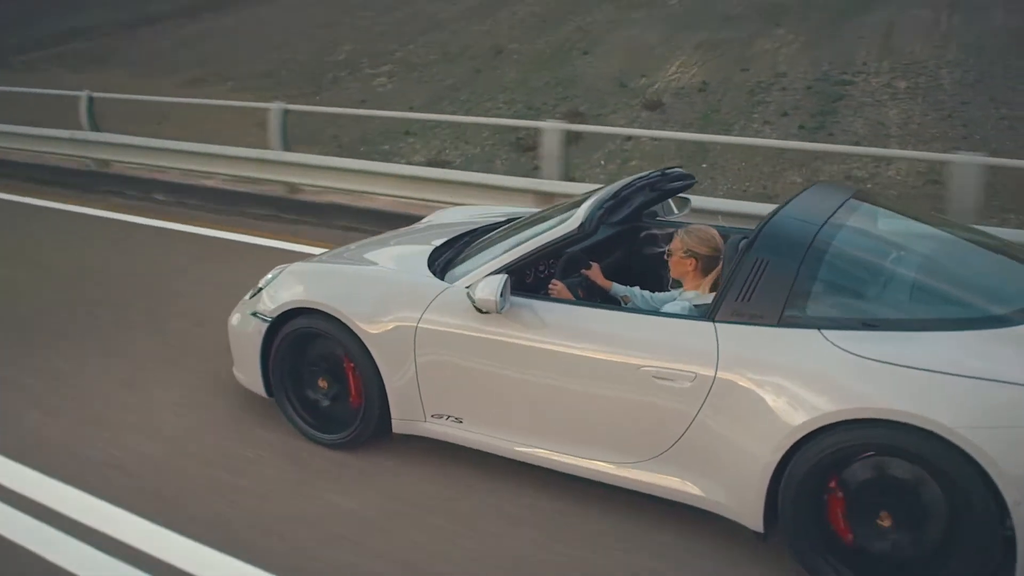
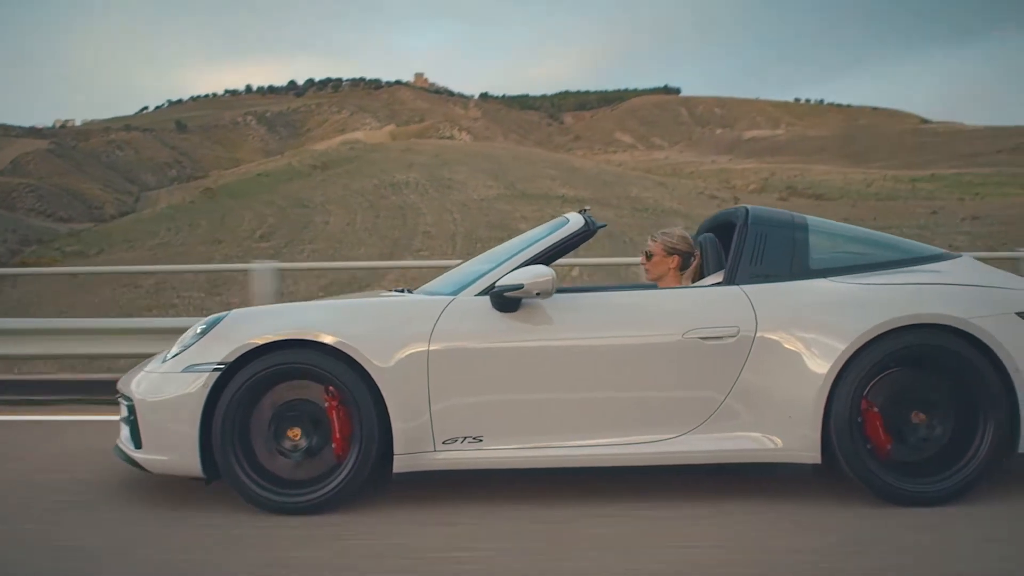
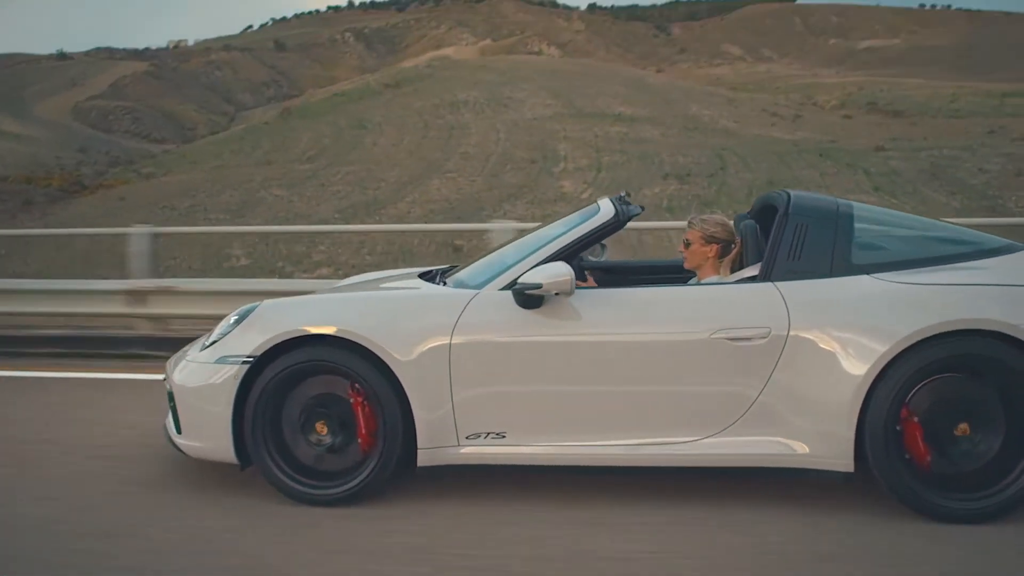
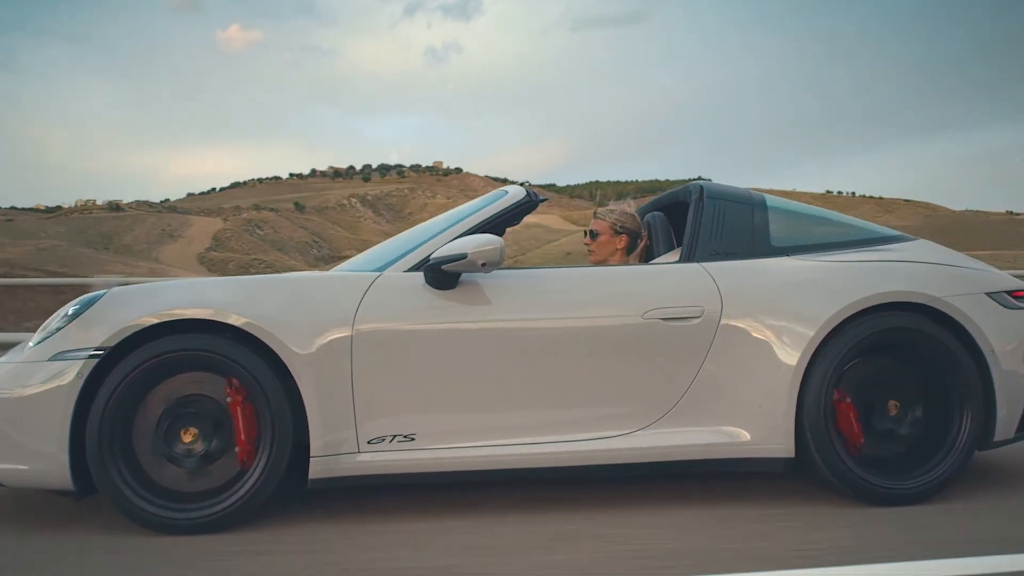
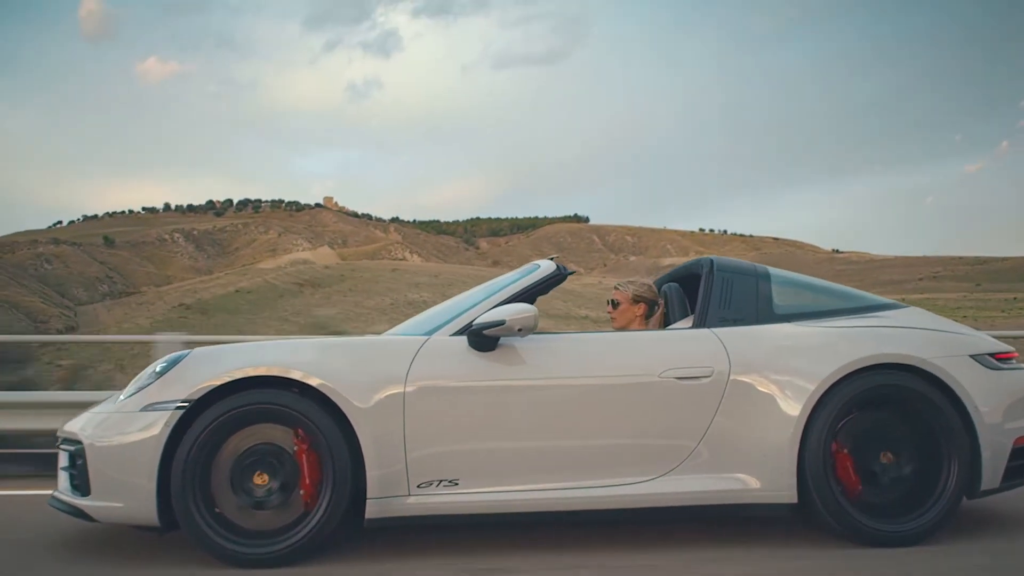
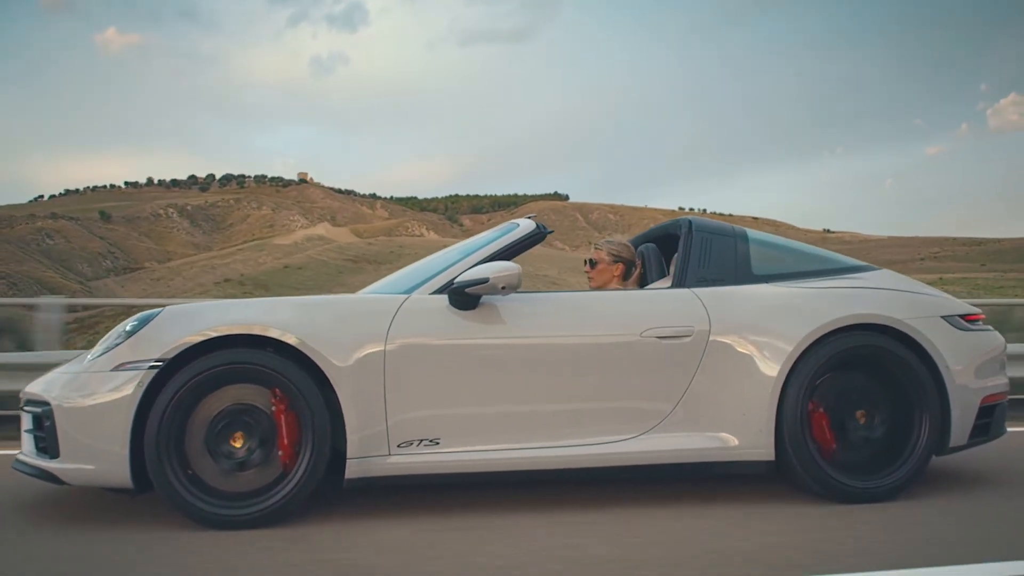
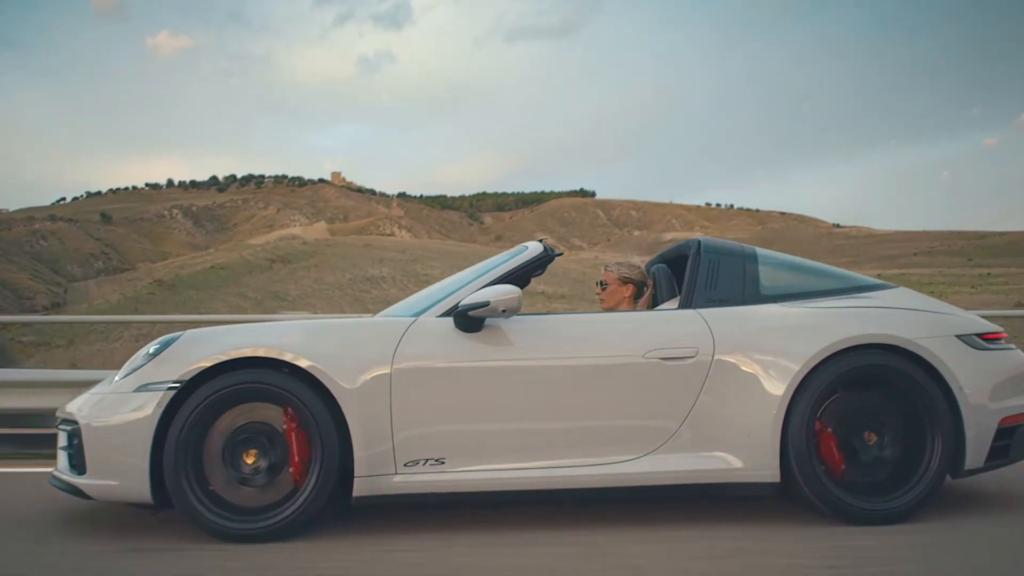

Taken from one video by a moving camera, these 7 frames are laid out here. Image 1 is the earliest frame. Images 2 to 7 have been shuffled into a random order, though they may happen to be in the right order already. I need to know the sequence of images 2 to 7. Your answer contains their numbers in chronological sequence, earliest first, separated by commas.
3, 2, 7, 5, 6, 4
